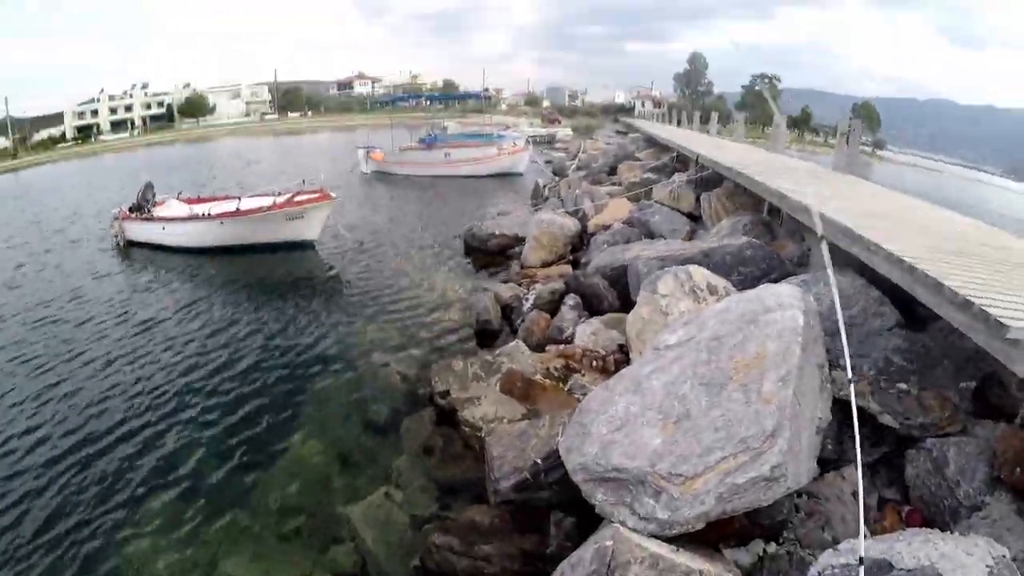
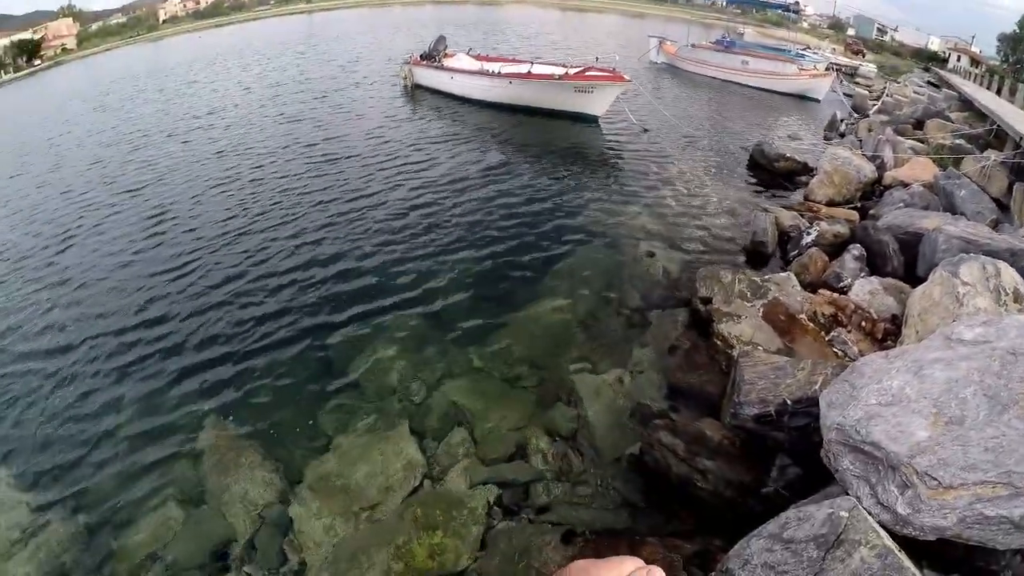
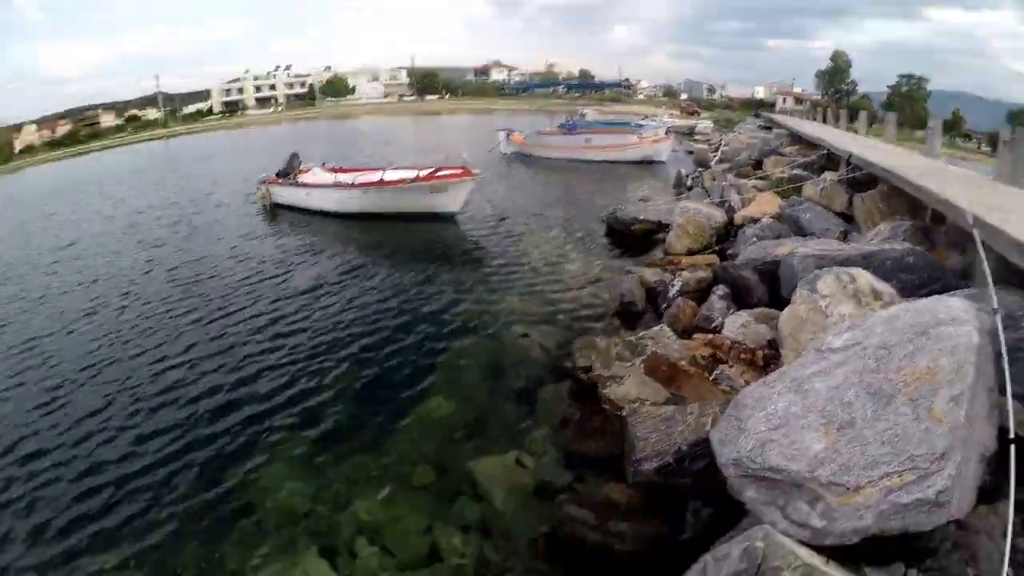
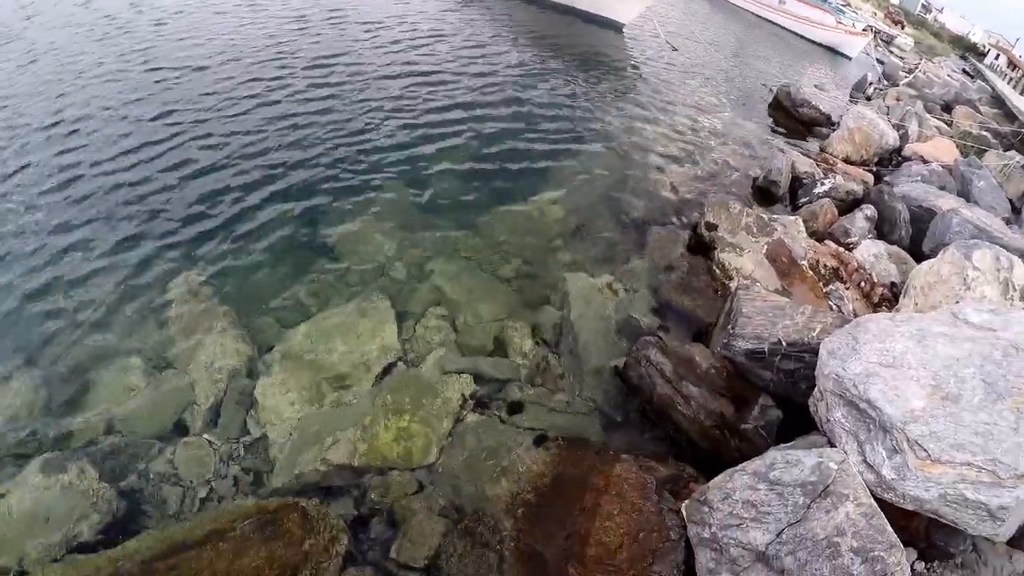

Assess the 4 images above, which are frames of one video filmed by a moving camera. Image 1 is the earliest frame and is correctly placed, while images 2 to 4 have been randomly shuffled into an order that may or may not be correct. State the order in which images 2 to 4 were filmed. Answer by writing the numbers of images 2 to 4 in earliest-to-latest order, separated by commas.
3, 2, 4
